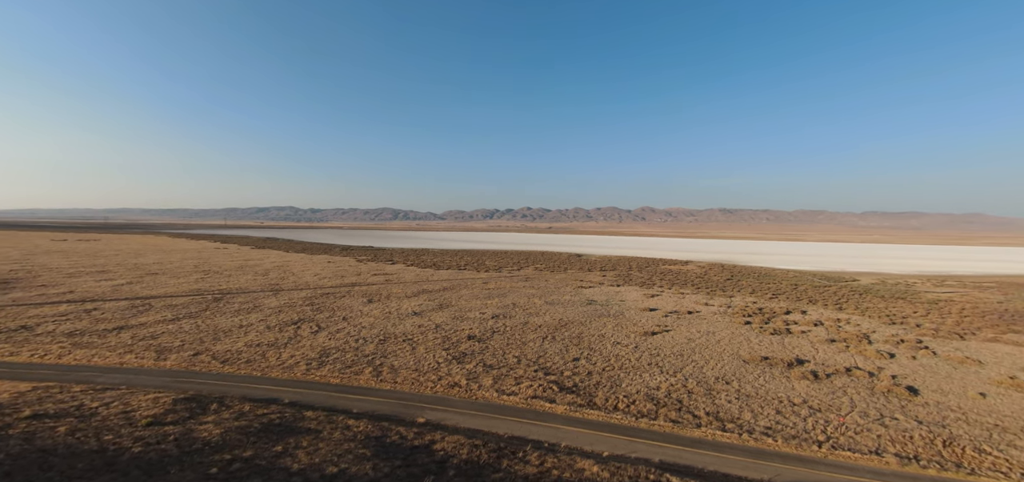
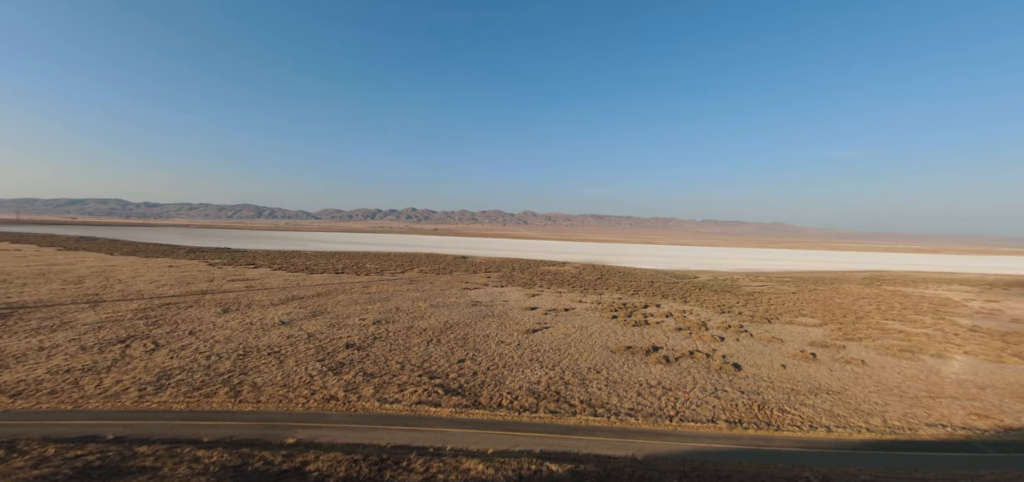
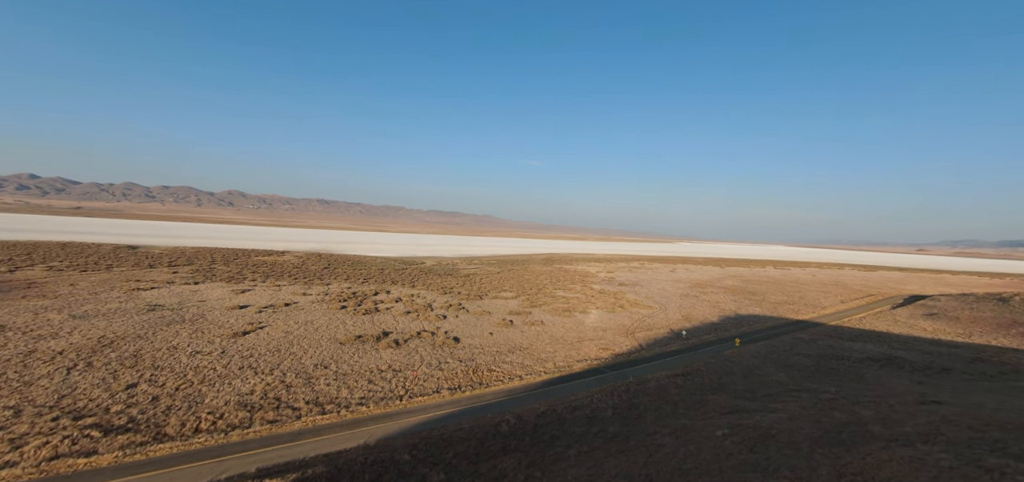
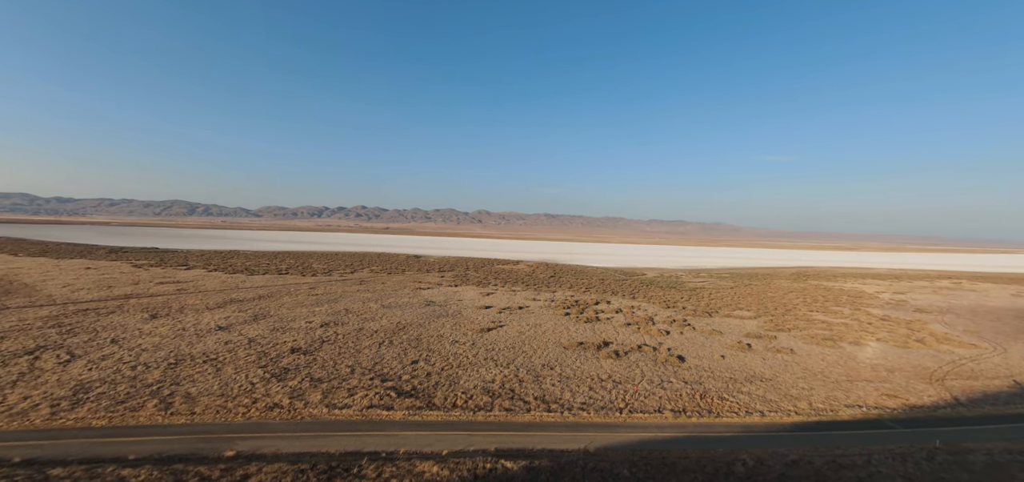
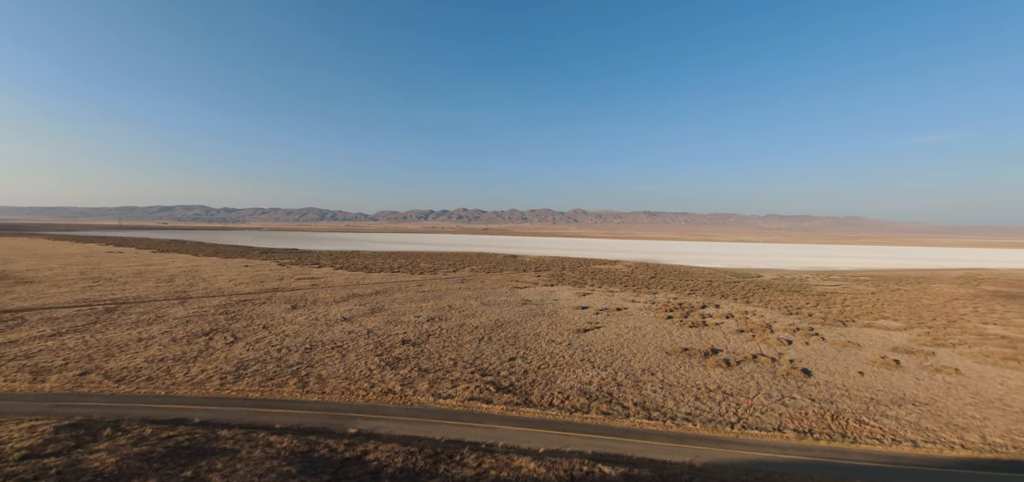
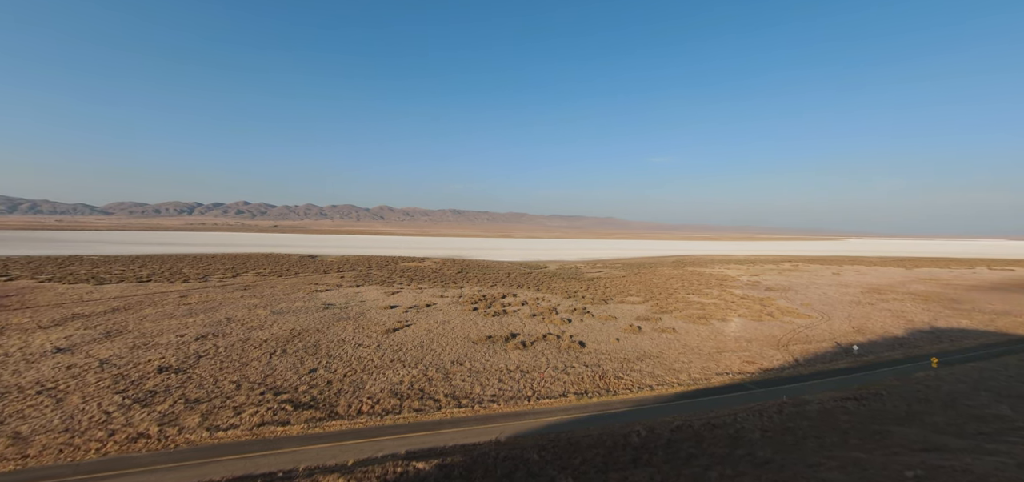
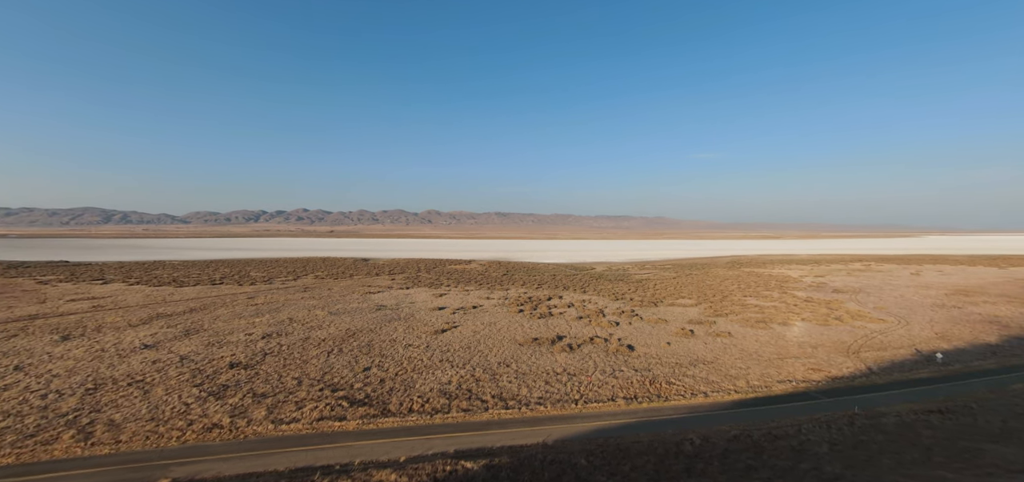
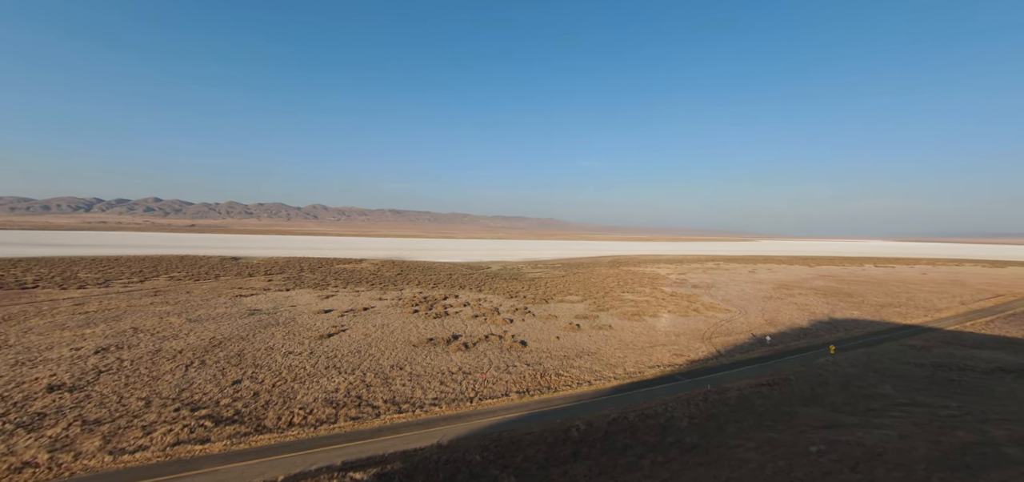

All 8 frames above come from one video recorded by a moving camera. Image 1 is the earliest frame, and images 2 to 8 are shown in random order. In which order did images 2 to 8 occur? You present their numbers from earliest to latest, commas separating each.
5, 2, 4, 7, 6, 8, 3
